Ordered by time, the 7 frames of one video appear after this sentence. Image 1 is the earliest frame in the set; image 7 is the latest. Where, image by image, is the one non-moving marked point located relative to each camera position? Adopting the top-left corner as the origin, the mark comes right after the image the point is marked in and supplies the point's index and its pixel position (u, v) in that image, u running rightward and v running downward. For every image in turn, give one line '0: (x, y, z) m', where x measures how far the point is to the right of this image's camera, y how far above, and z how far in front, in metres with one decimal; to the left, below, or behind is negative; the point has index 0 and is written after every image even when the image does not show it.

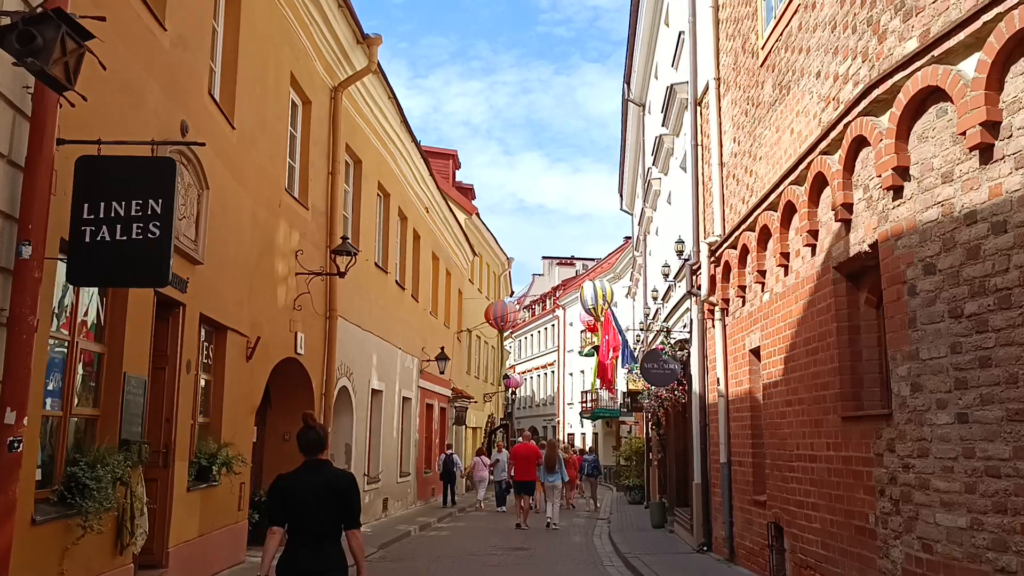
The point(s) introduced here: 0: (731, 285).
0: (+2.7, 0.0, +11.3) m
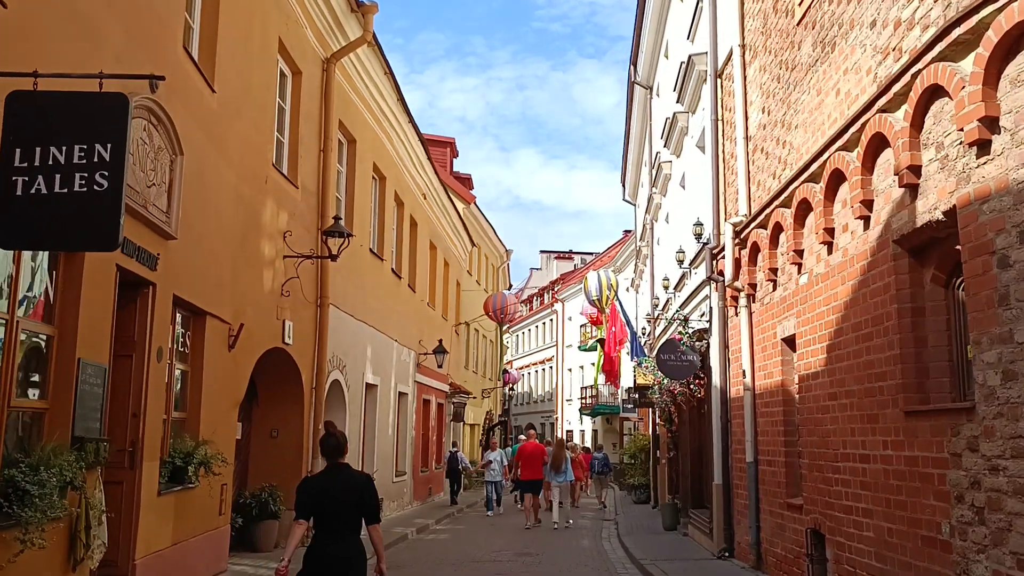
0: (+2.8, +0.2, +10.4) m
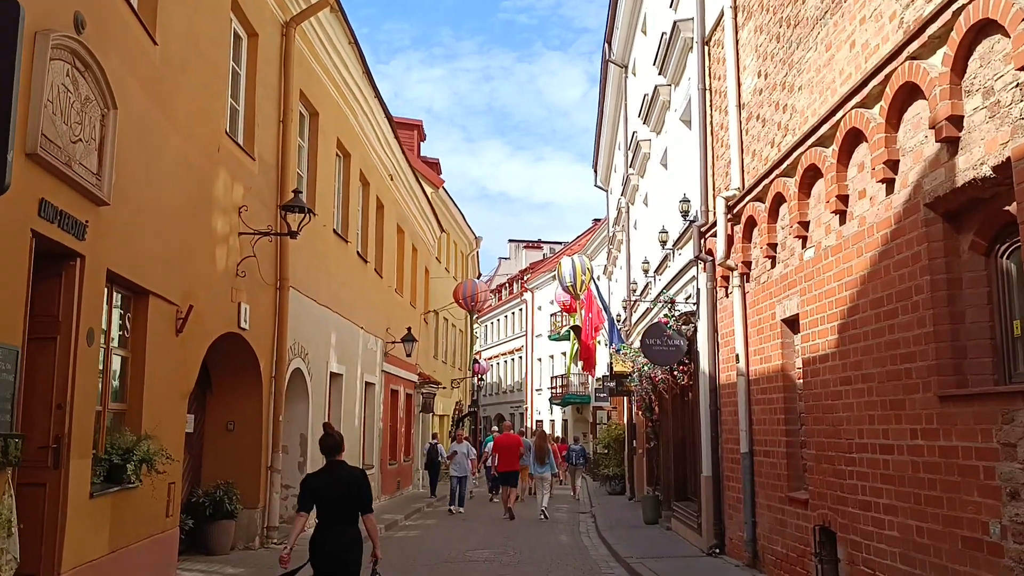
0: (+2.6, +0.5, +9.6) m
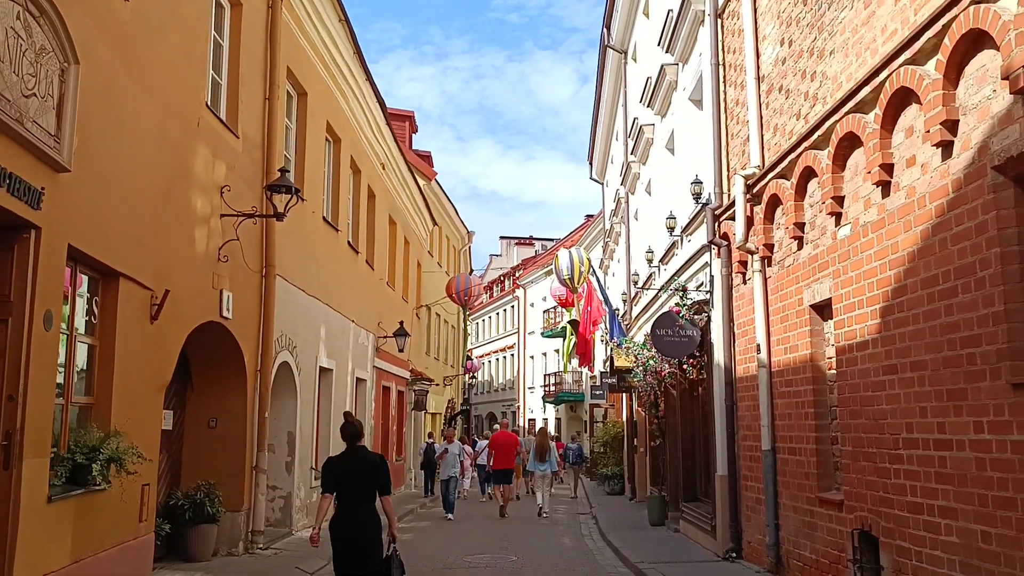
0: (+2.6, +0.6, +8.9) m
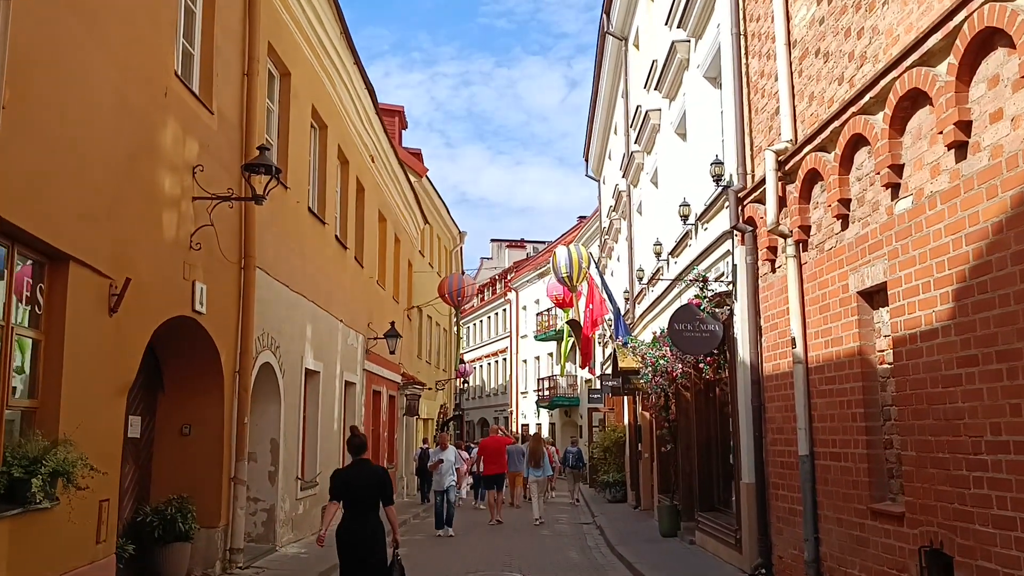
0: (+2.7, +0.7, +8.0) m
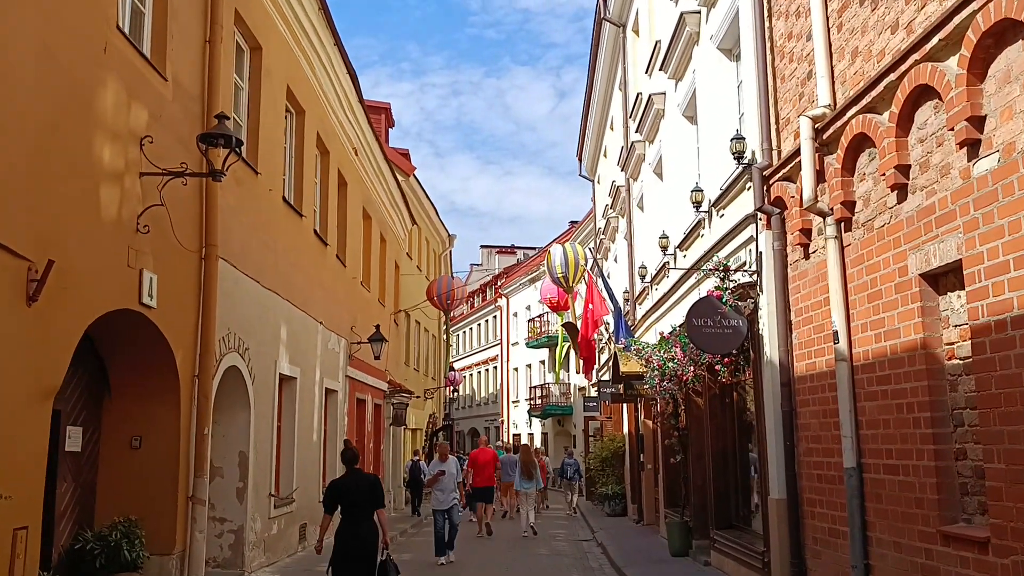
0: (+2.7, +0.9, +6.9) m
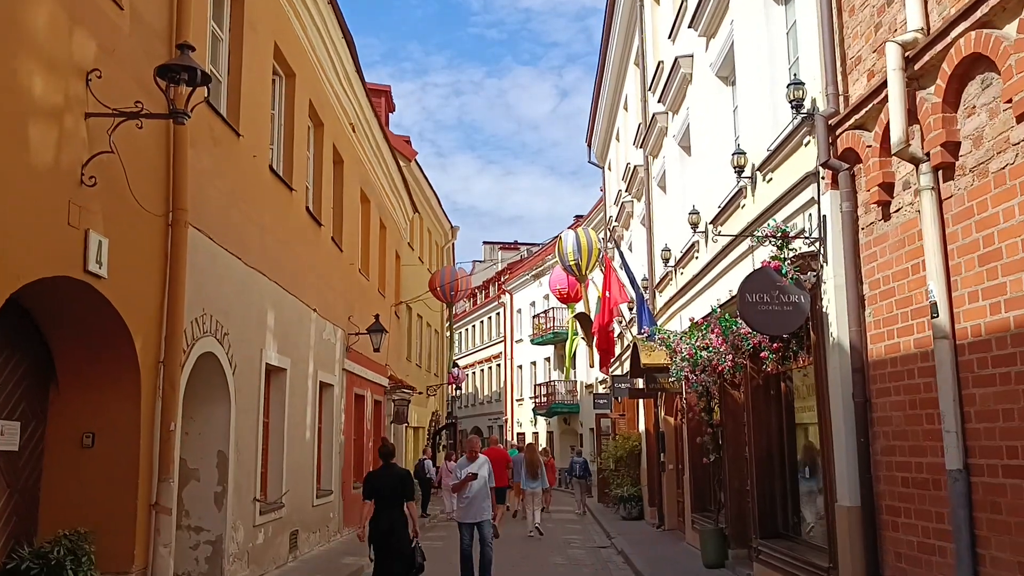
0: (+2.8, +1.1, +5.6) m
